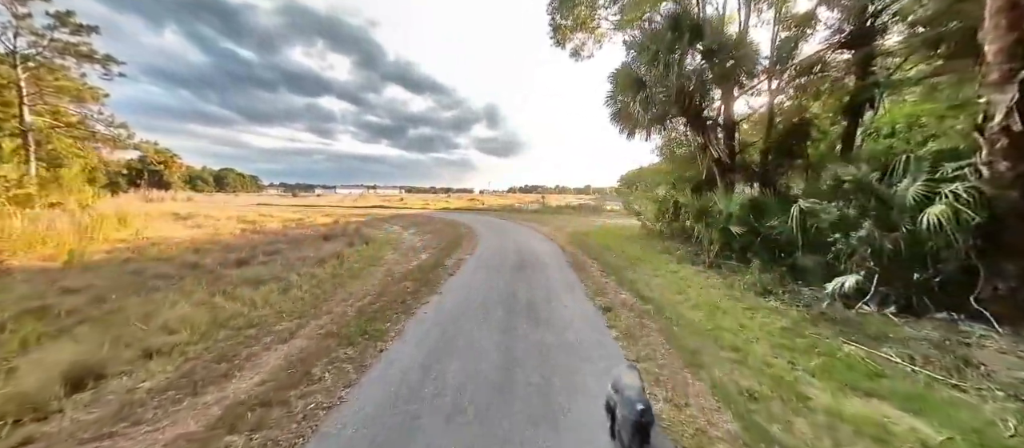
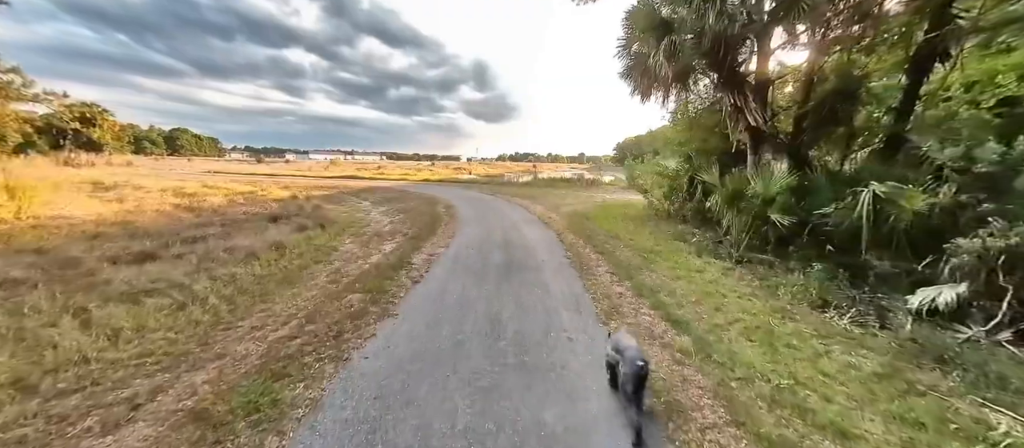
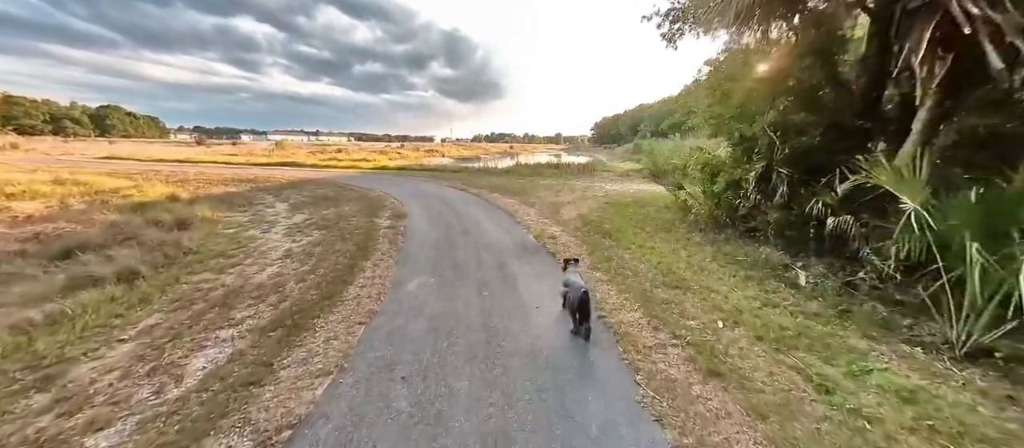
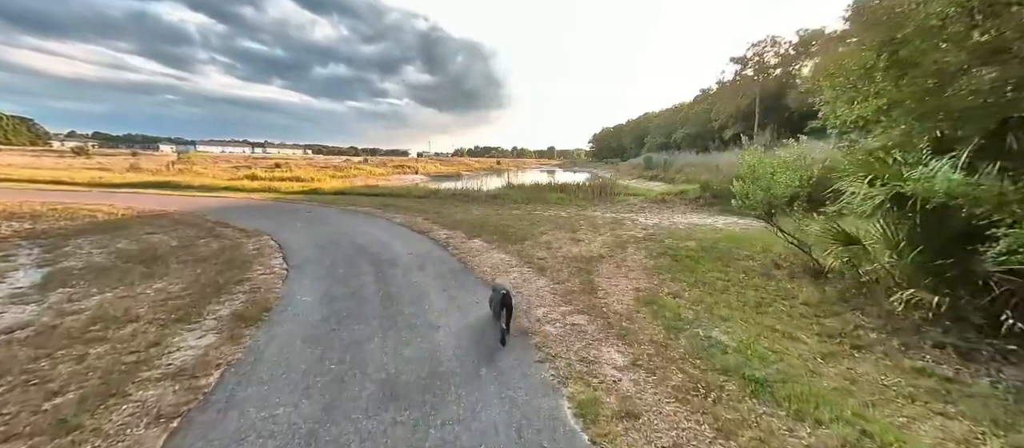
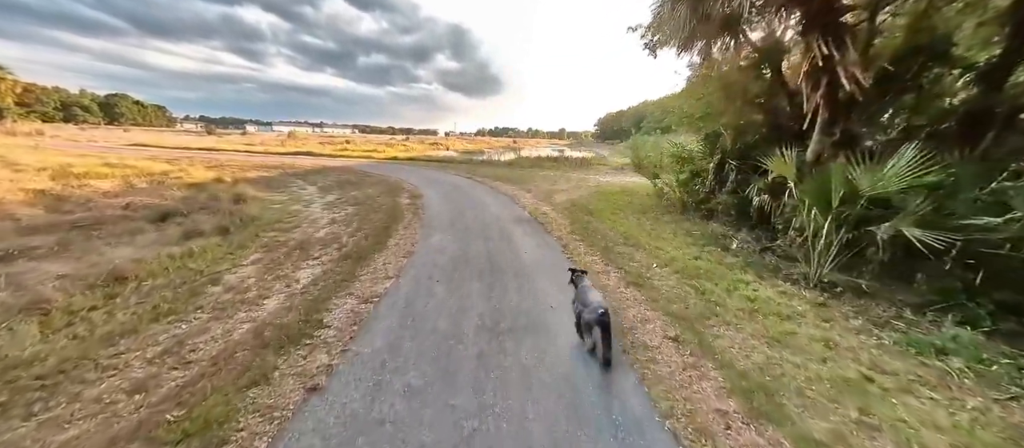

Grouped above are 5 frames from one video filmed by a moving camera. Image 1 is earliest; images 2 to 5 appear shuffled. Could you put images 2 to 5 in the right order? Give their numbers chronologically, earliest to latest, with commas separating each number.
2, 5, 3, 4
